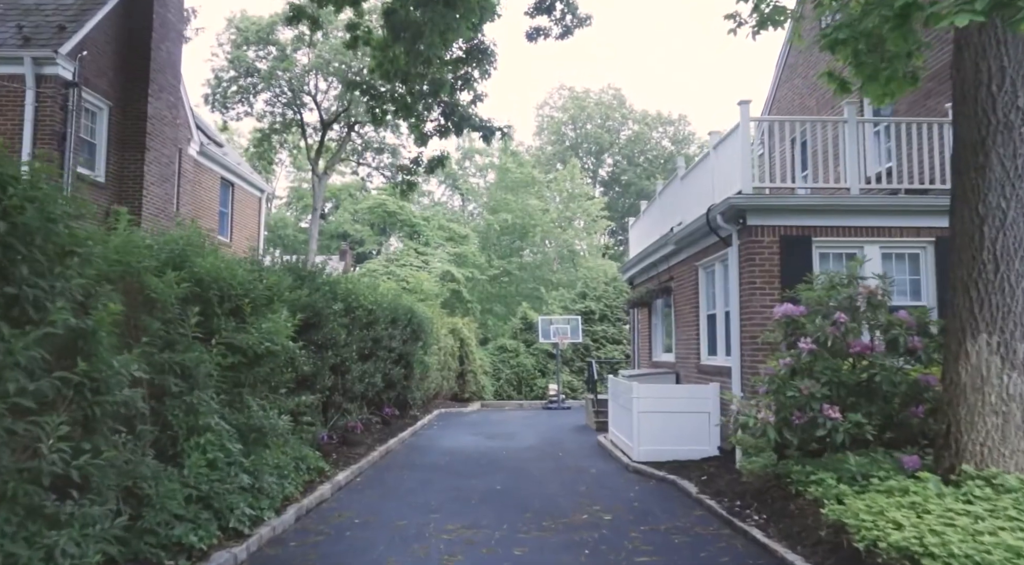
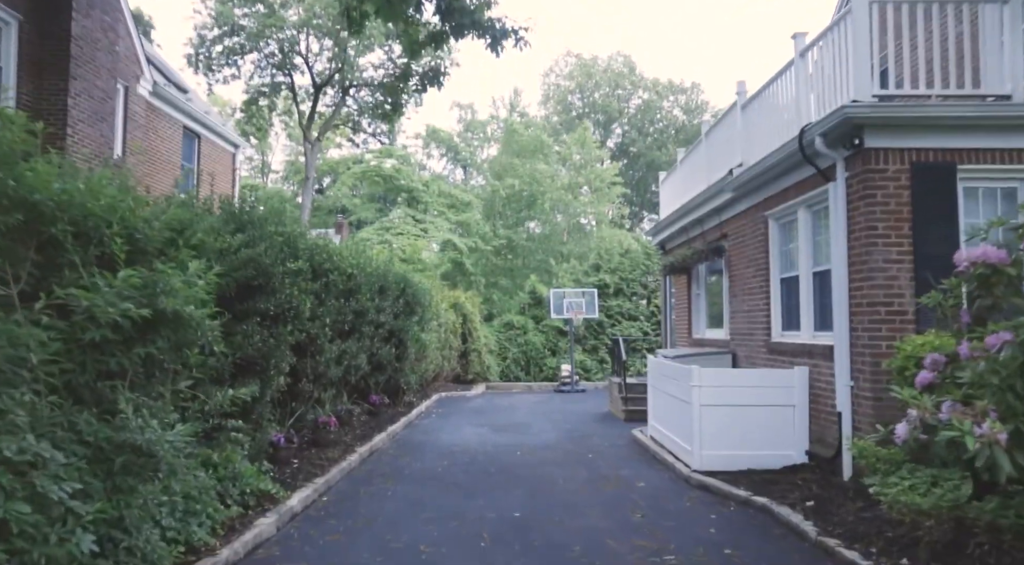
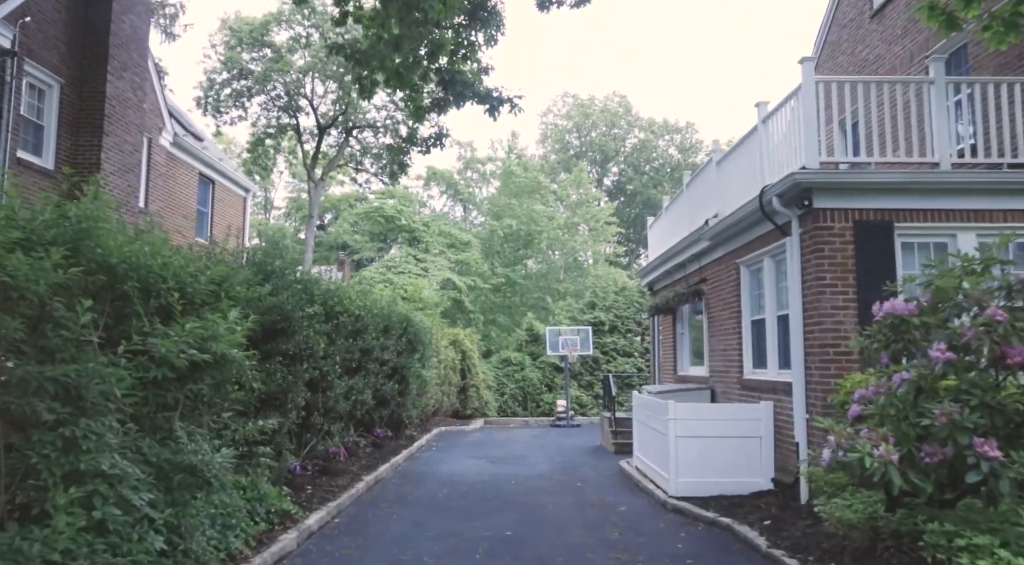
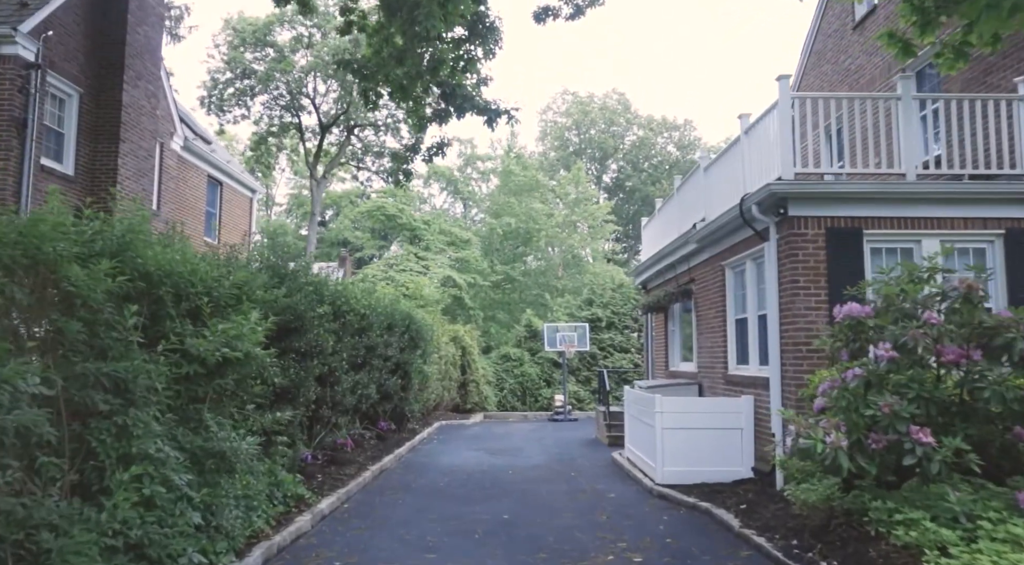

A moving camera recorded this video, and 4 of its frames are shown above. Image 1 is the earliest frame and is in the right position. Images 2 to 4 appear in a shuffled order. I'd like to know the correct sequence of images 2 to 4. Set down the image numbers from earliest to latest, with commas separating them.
4, 3, 2
